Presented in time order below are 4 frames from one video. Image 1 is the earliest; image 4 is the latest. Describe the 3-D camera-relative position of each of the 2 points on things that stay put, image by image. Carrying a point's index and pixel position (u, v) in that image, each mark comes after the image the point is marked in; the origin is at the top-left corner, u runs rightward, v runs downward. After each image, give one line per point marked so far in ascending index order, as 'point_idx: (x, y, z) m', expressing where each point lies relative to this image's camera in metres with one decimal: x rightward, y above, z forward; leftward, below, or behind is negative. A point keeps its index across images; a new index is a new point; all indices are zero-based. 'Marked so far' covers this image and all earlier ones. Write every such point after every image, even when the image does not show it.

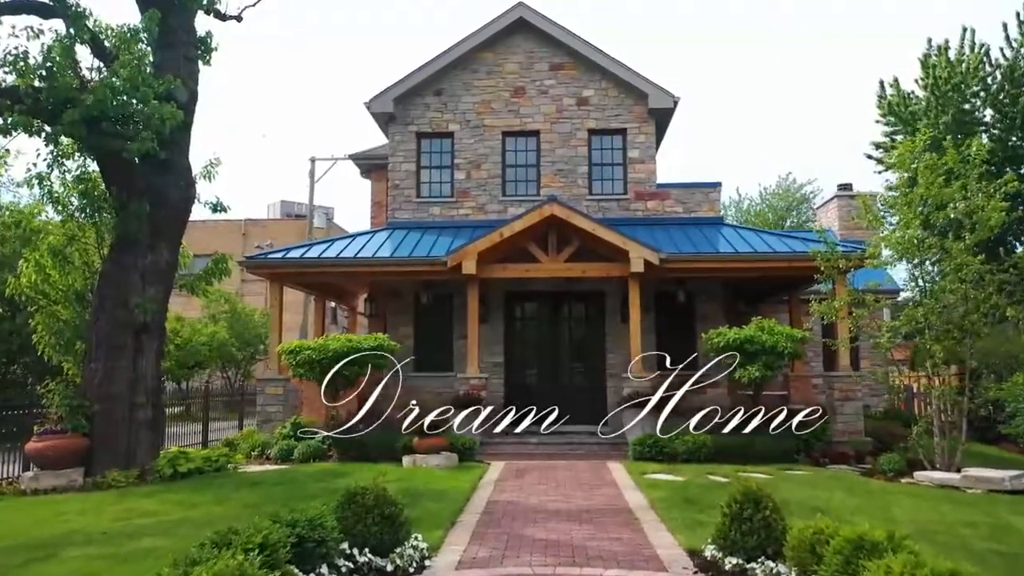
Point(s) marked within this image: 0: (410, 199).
0: (-2.1, +1.8, +17.4) m
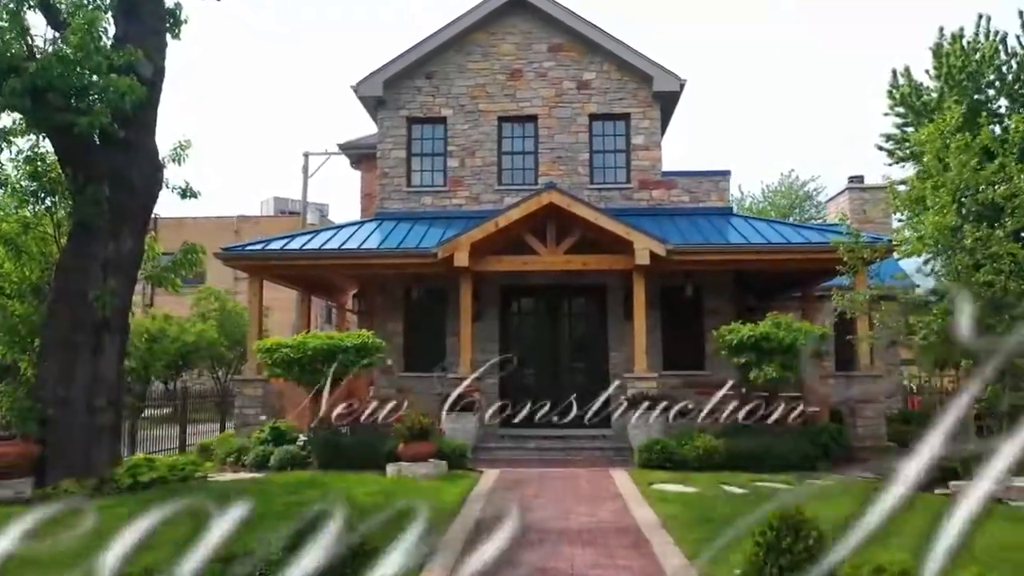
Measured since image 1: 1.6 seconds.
0: (-2.1, +1.9, +16.4) m
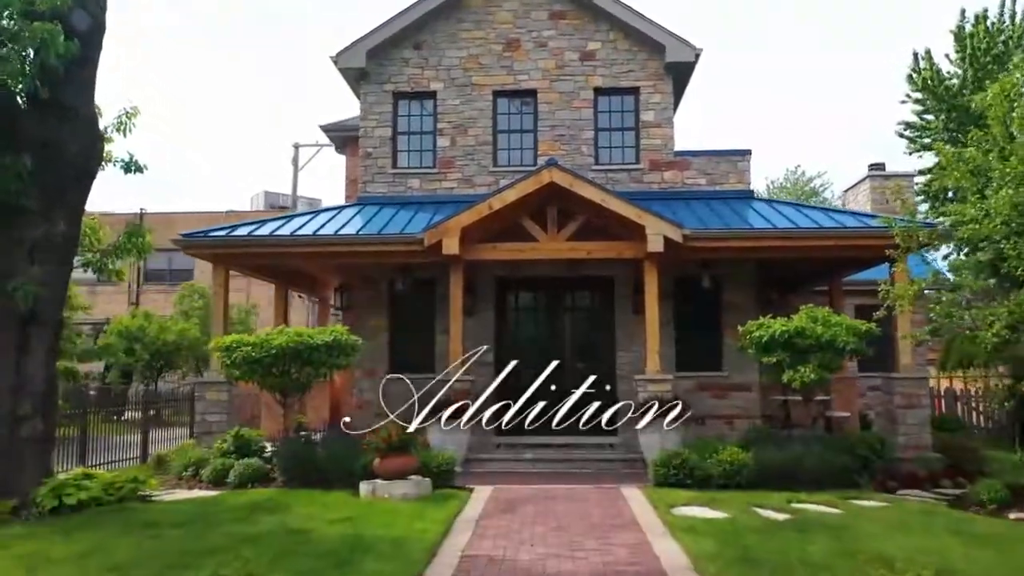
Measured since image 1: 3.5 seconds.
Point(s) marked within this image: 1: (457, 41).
0: (-2.2, +2.1, +14.9) m
1: (-1.0, +4.3, +15.0) m
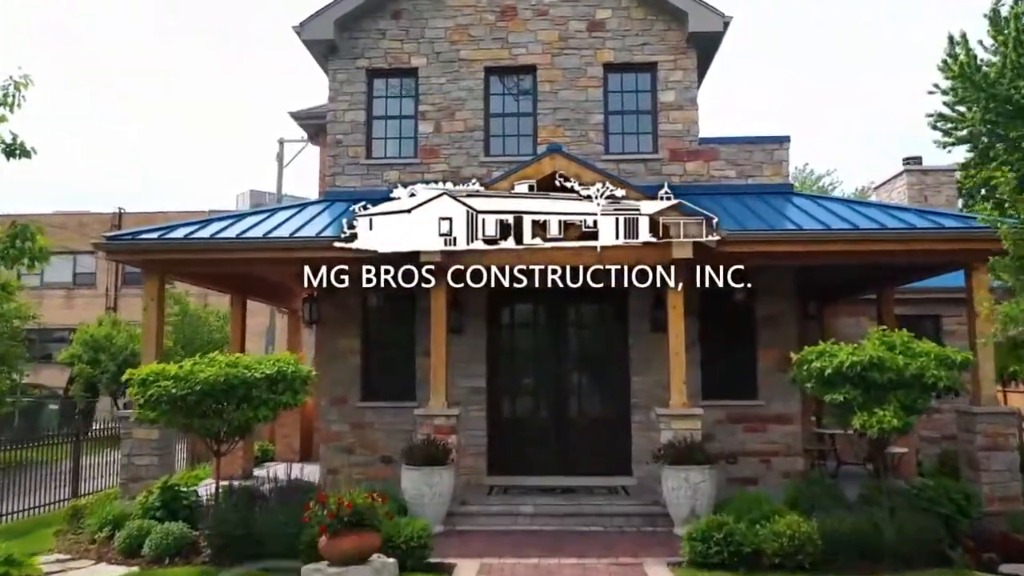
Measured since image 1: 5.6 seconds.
0: (-2.3, +1.9, +12.6) m
1: (-1.0, +4.2, +12.8) m
